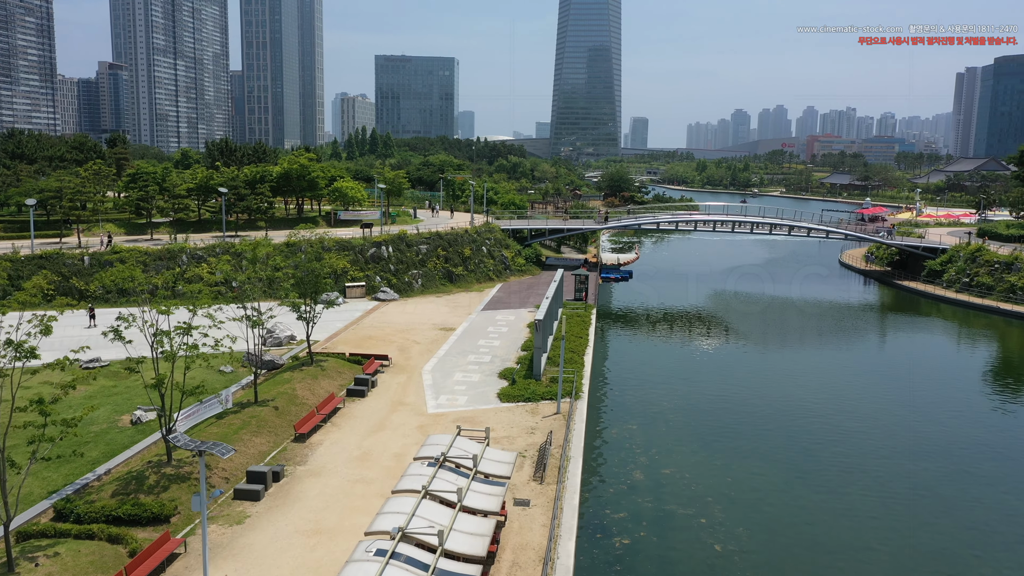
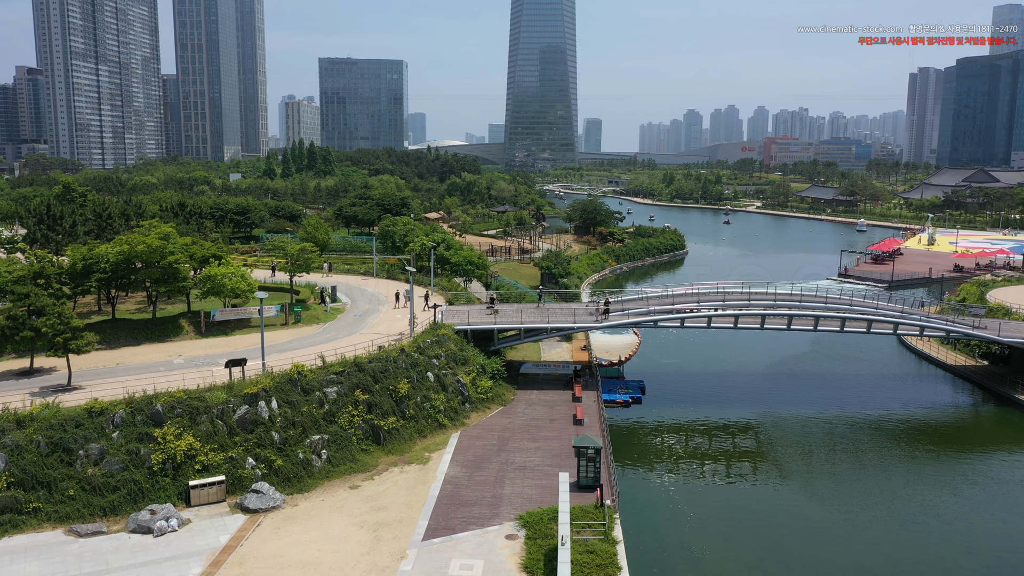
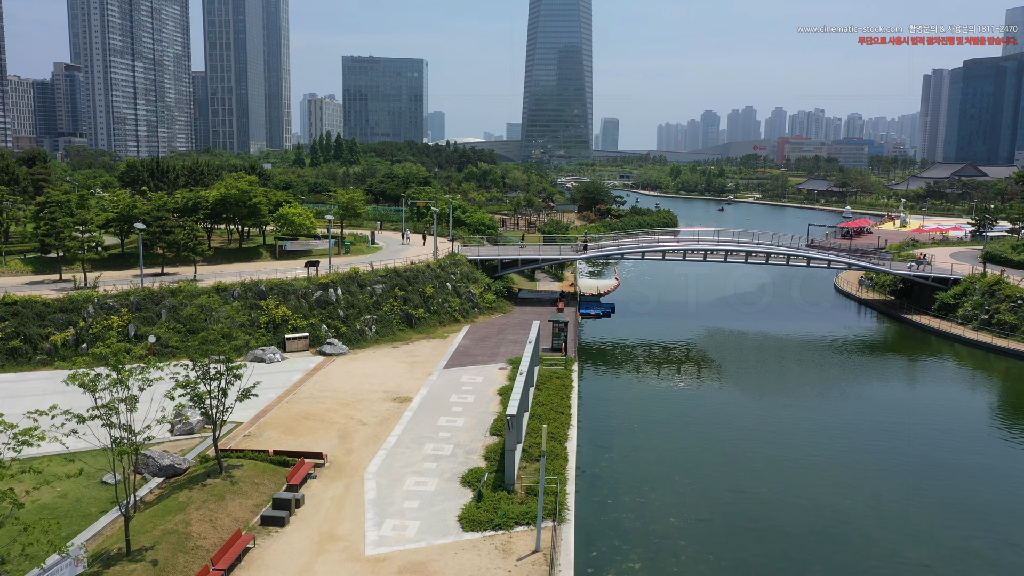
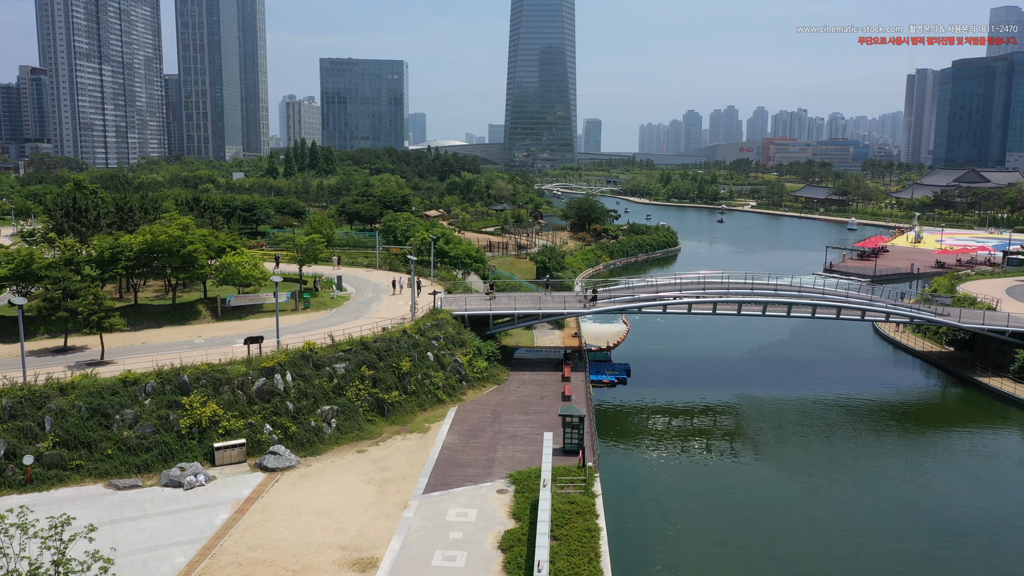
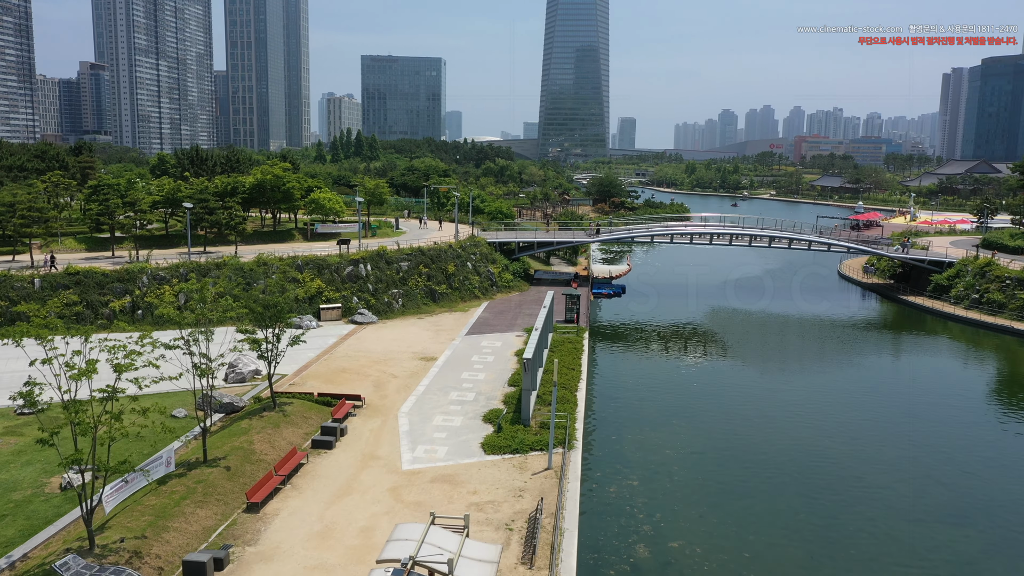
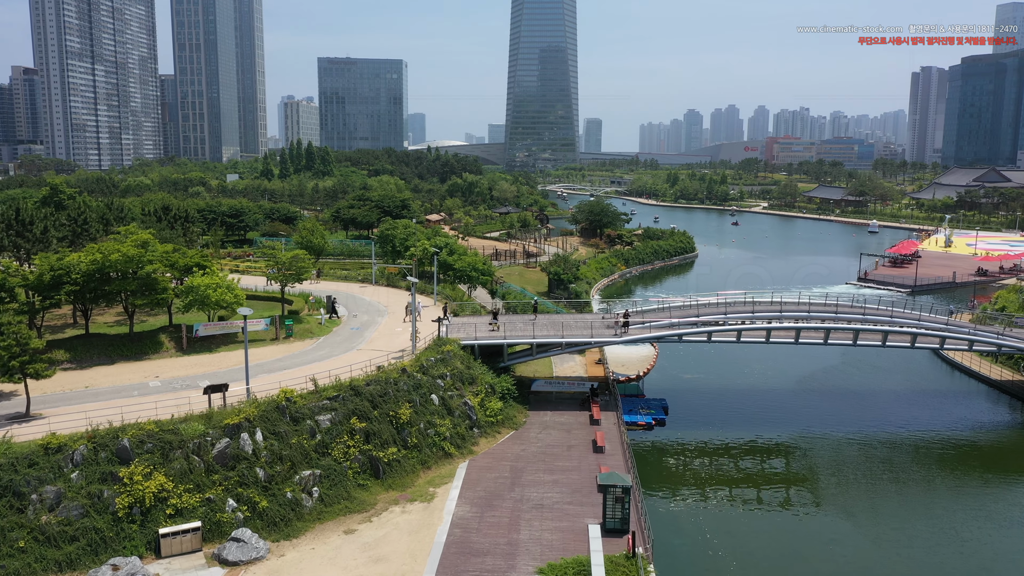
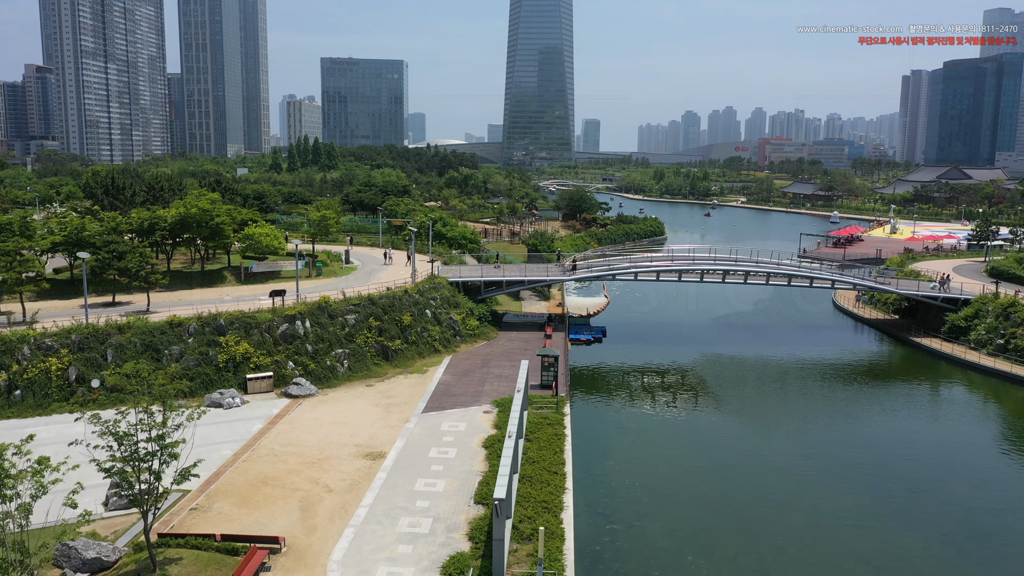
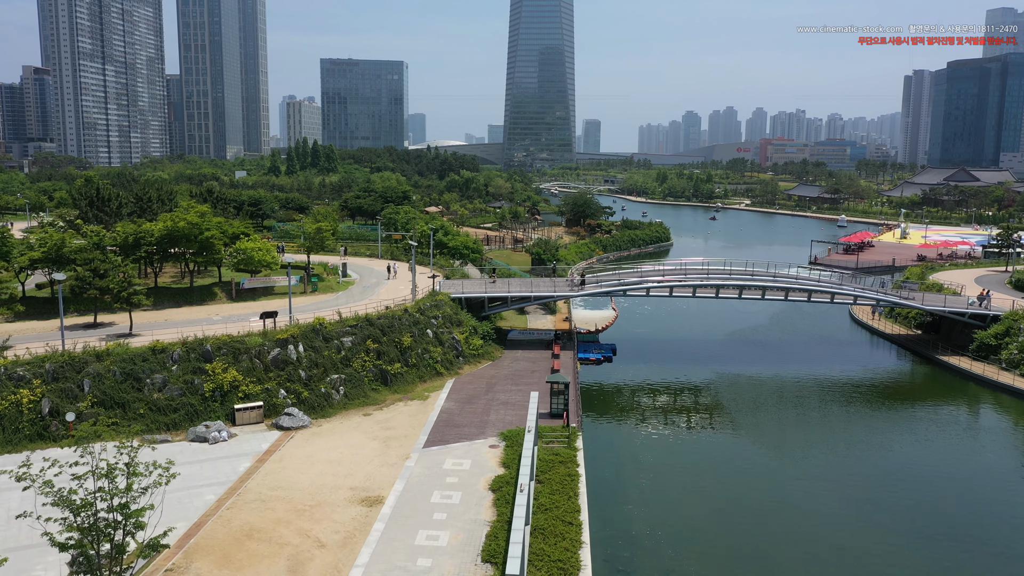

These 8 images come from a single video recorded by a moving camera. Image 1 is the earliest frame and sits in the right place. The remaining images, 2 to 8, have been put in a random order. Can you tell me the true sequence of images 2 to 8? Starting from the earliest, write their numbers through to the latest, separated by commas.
5, 3, 7, 8, 4, 2, 6
